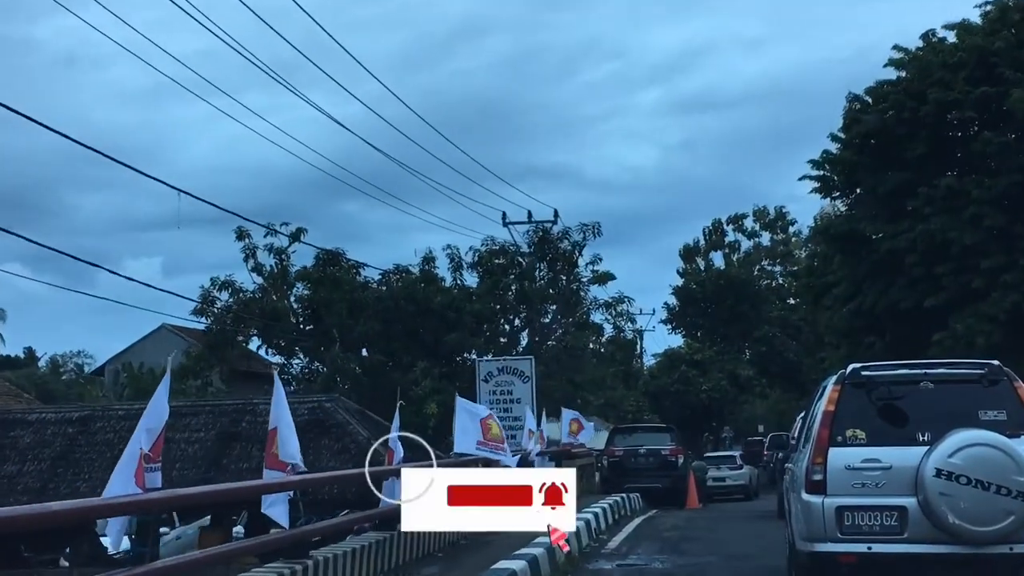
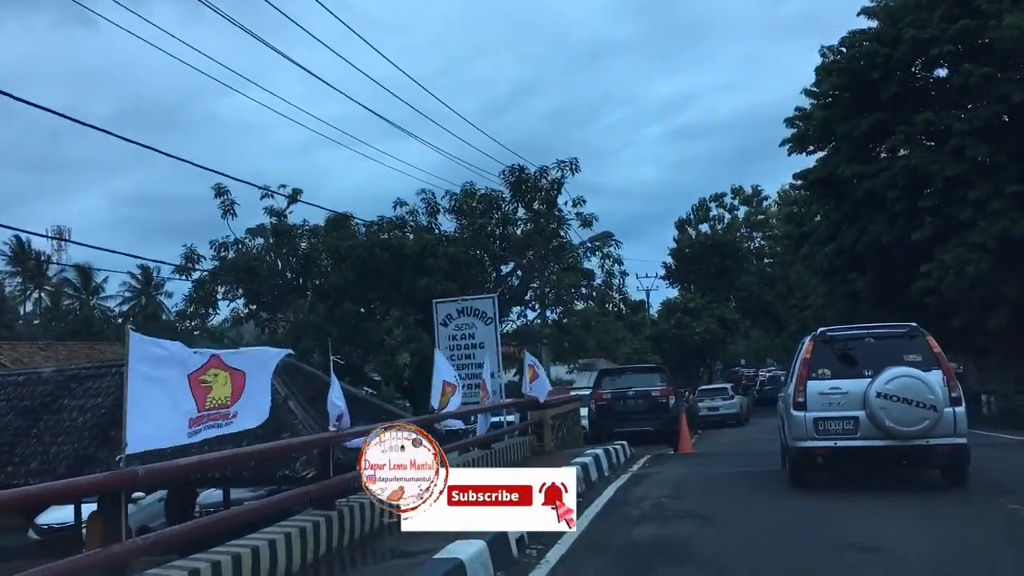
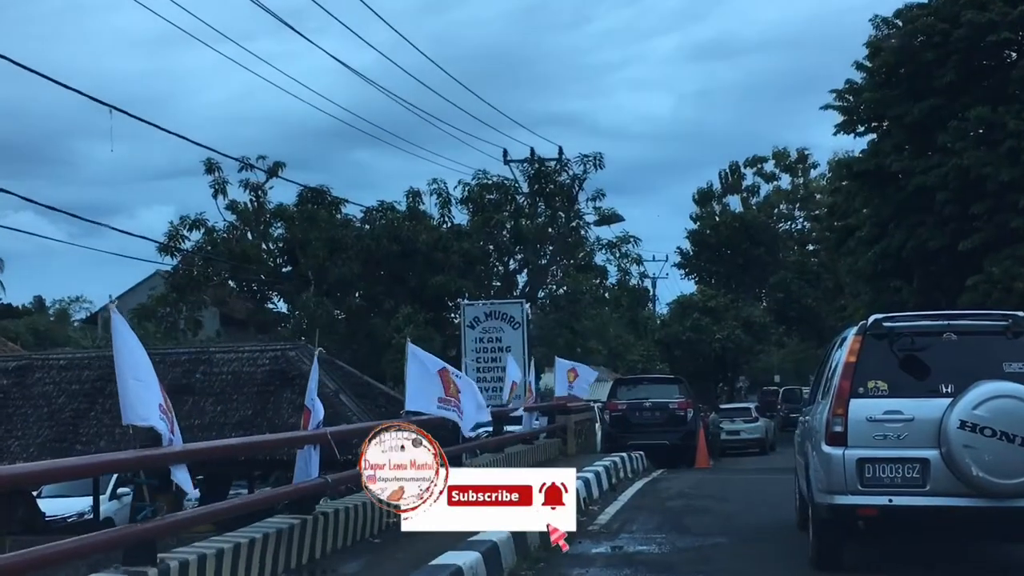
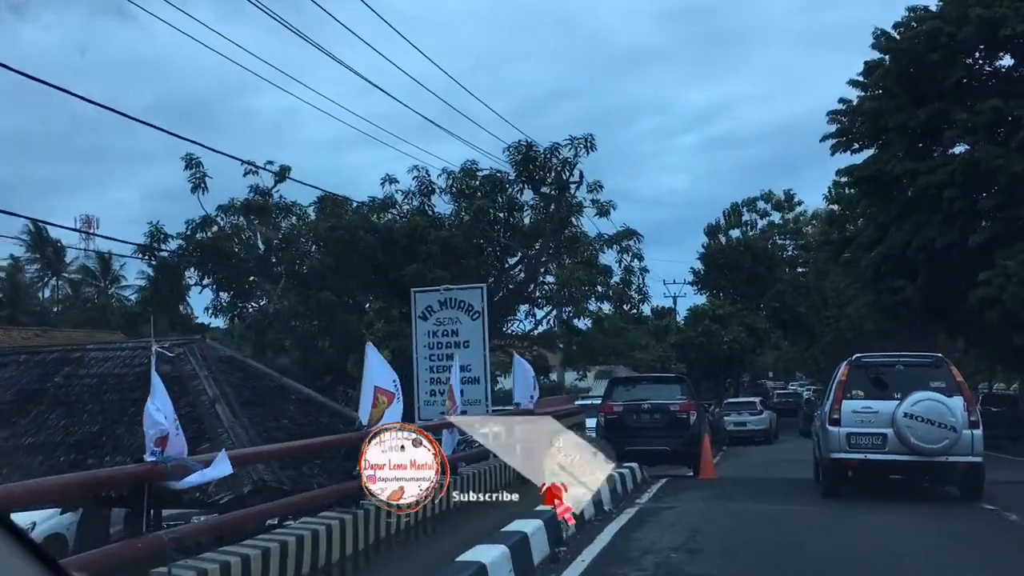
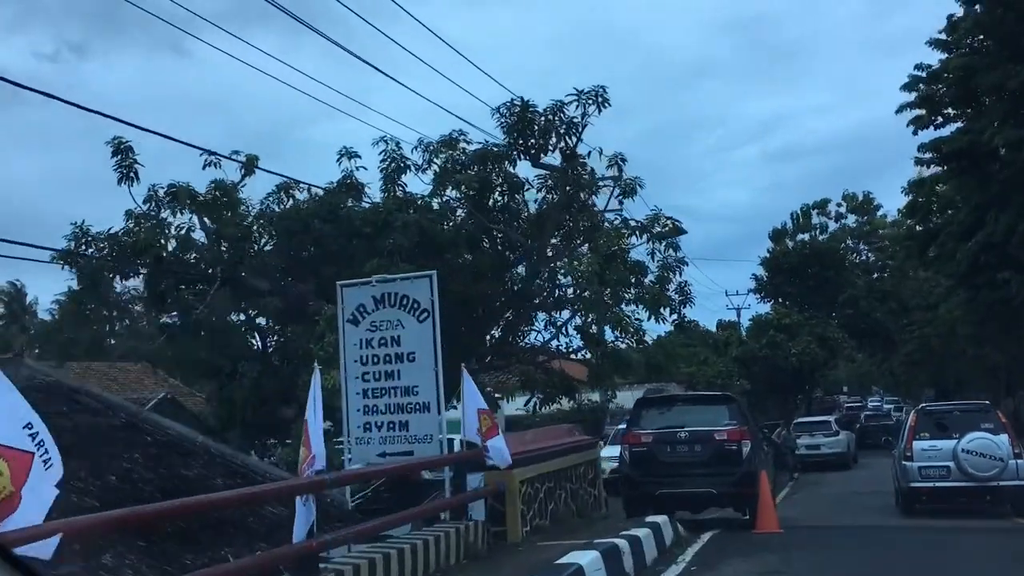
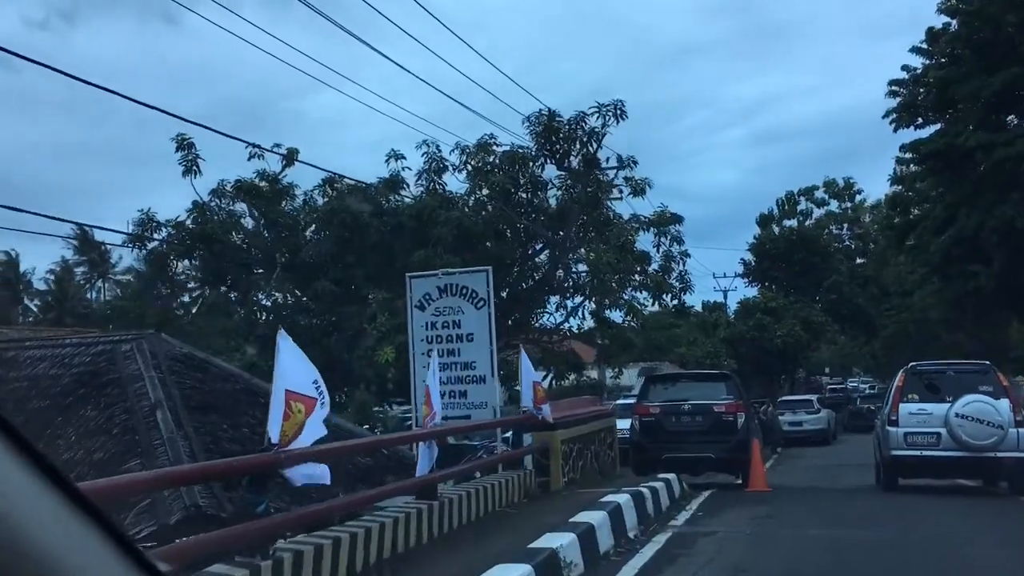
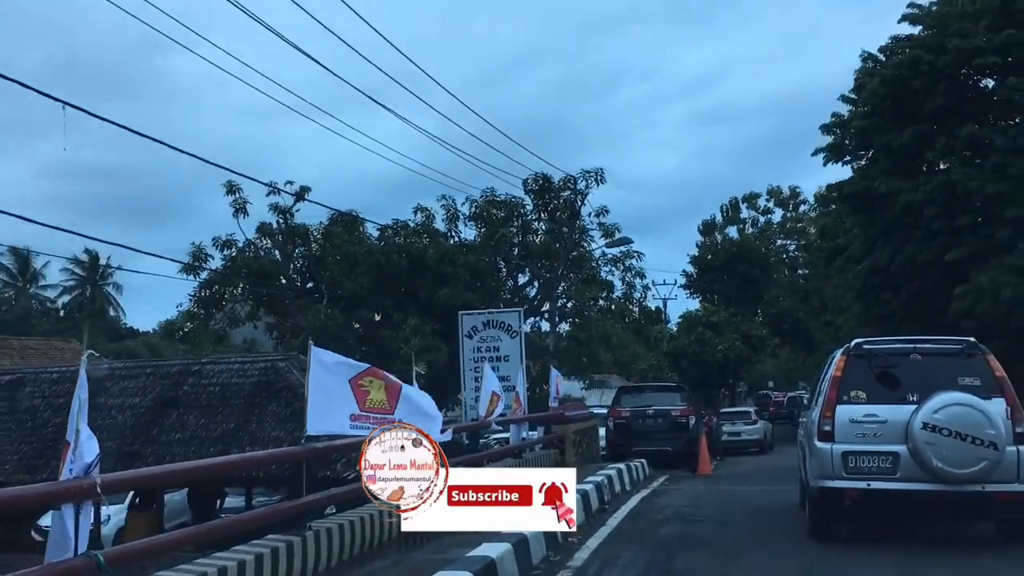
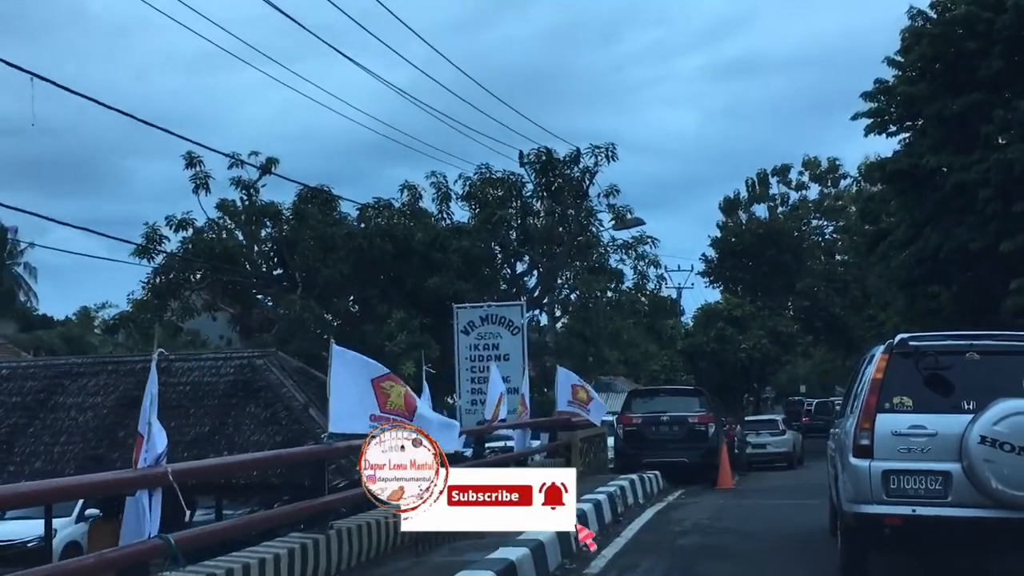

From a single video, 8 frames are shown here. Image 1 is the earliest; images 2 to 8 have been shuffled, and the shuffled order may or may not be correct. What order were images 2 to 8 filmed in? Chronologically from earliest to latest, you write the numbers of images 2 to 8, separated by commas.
3, 8, 7, 2, 4, 6, 5
